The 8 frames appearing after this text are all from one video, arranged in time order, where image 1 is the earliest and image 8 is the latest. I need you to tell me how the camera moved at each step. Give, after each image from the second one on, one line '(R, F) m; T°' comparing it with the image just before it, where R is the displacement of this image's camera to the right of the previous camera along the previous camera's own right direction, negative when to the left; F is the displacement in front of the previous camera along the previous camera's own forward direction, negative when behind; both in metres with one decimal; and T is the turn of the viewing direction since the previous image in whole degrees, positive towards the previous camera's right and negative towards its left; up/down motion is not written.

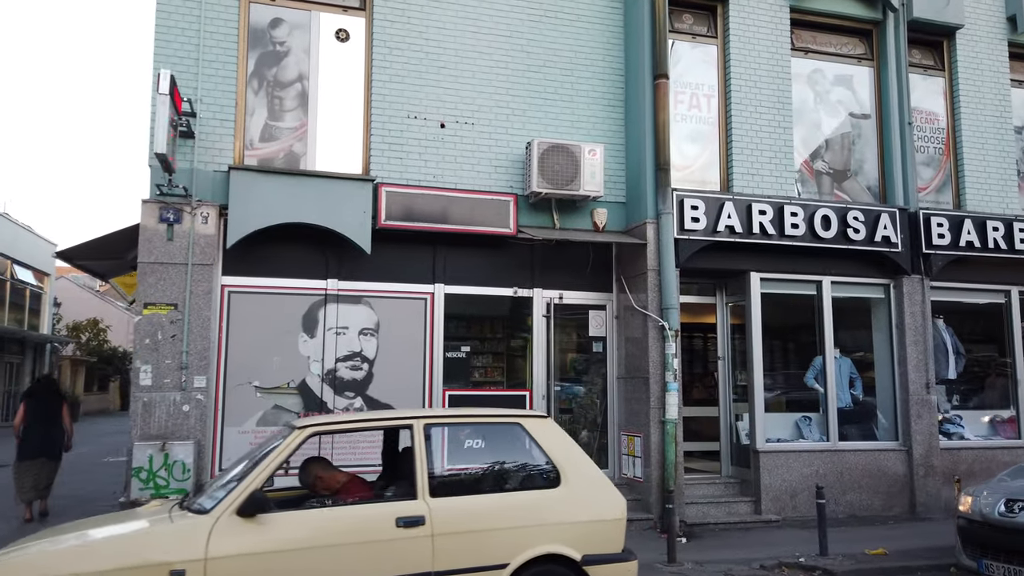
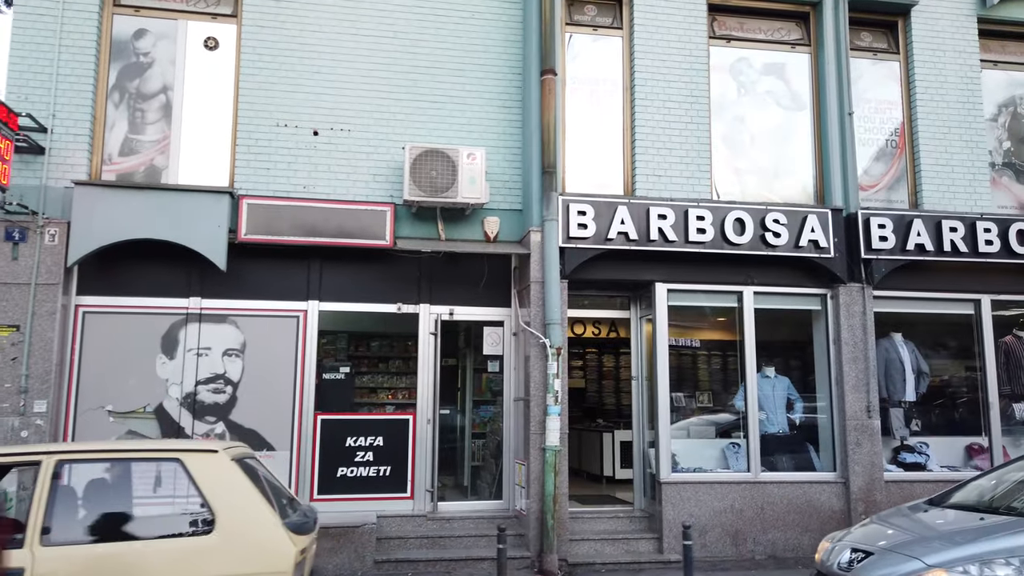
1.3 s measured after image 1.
(+2.3, +0.8) m; -6°
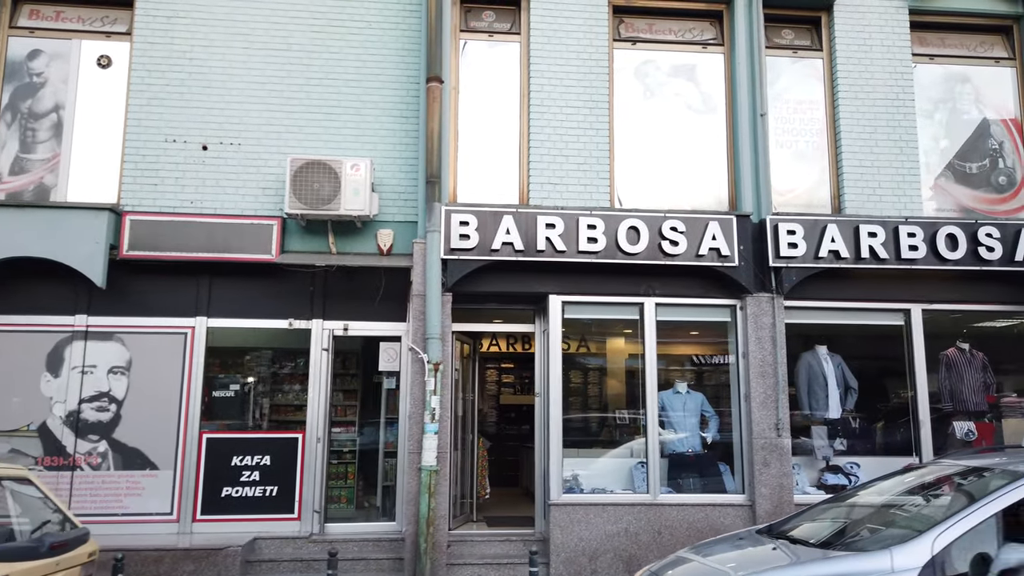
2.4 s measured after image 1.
(+1.8, +0.4) m; -4°
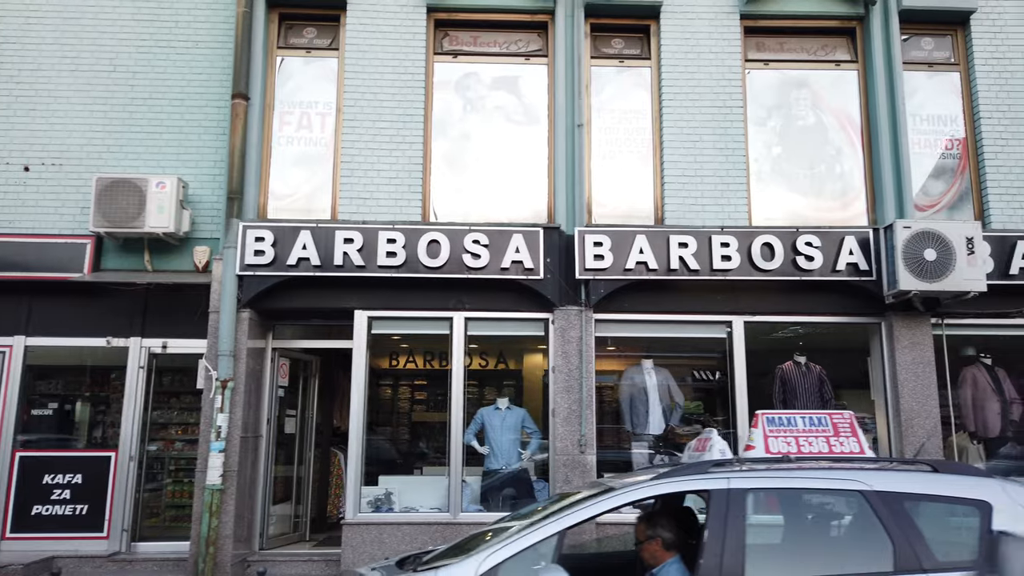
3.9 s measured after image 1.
(+2.5, +0.2) m; -3°
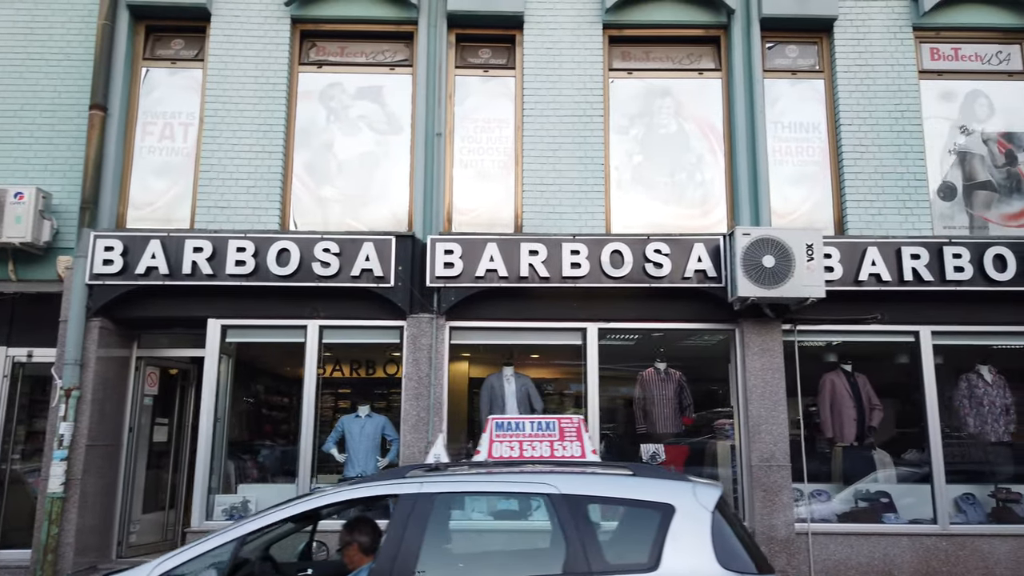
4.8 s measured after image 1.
(+1.7, 0.0) m; 0°
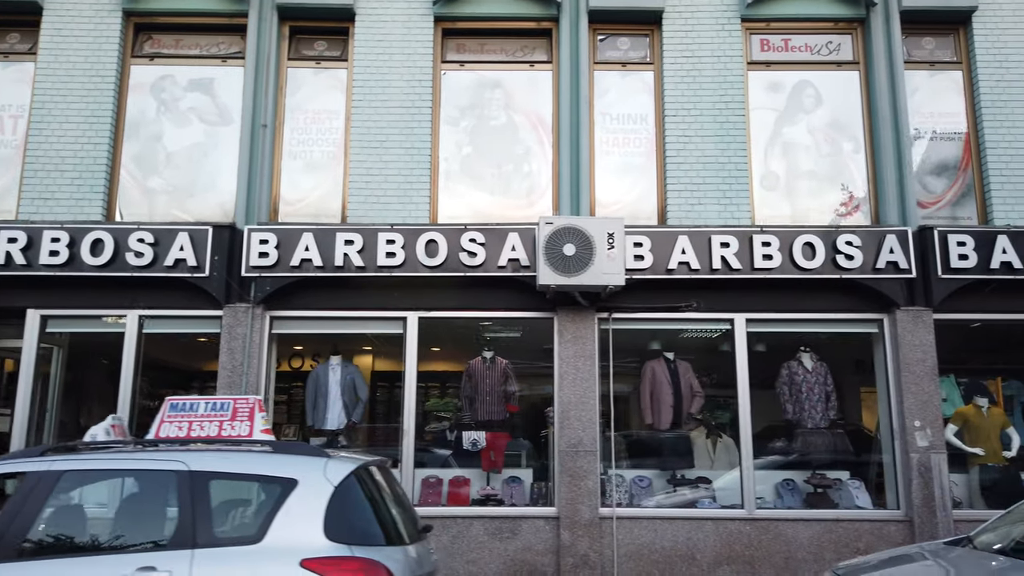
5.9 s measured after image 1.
(+2.0, -0.1) m; 0°
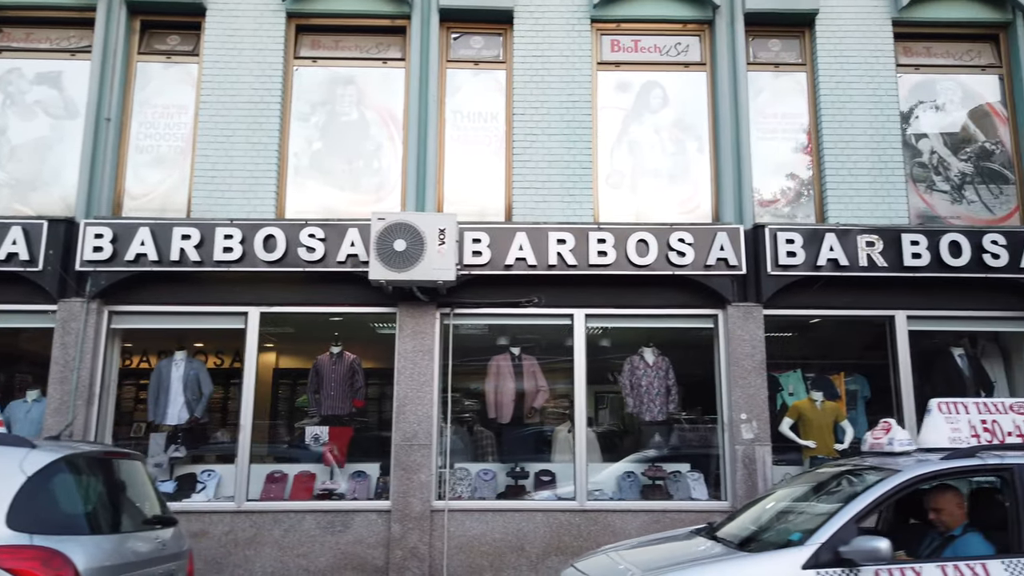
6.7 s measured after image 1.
(+1.5, -0.1) m; +2°
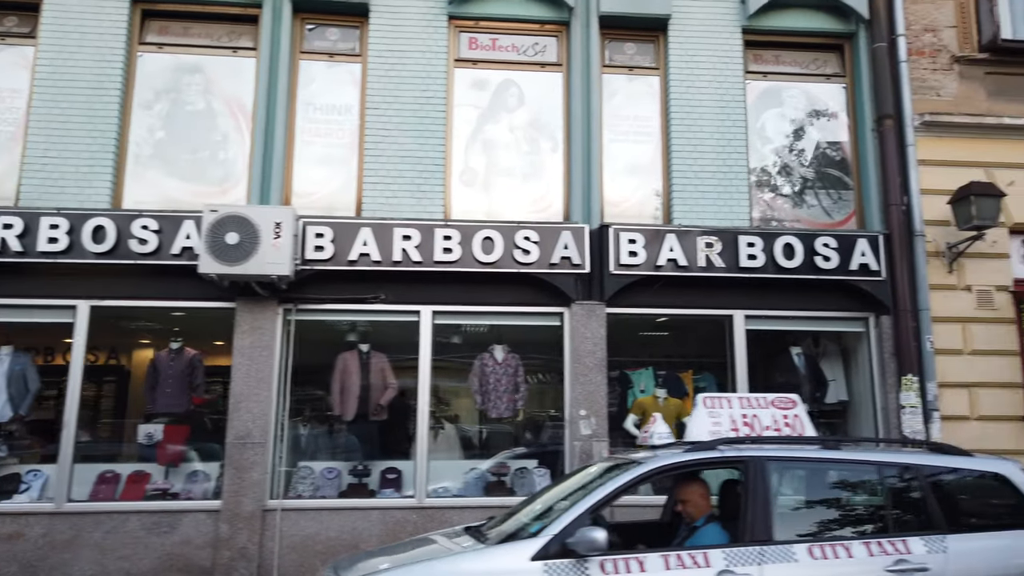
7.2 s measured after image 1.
(+1.1, 0.0) m; +4°
